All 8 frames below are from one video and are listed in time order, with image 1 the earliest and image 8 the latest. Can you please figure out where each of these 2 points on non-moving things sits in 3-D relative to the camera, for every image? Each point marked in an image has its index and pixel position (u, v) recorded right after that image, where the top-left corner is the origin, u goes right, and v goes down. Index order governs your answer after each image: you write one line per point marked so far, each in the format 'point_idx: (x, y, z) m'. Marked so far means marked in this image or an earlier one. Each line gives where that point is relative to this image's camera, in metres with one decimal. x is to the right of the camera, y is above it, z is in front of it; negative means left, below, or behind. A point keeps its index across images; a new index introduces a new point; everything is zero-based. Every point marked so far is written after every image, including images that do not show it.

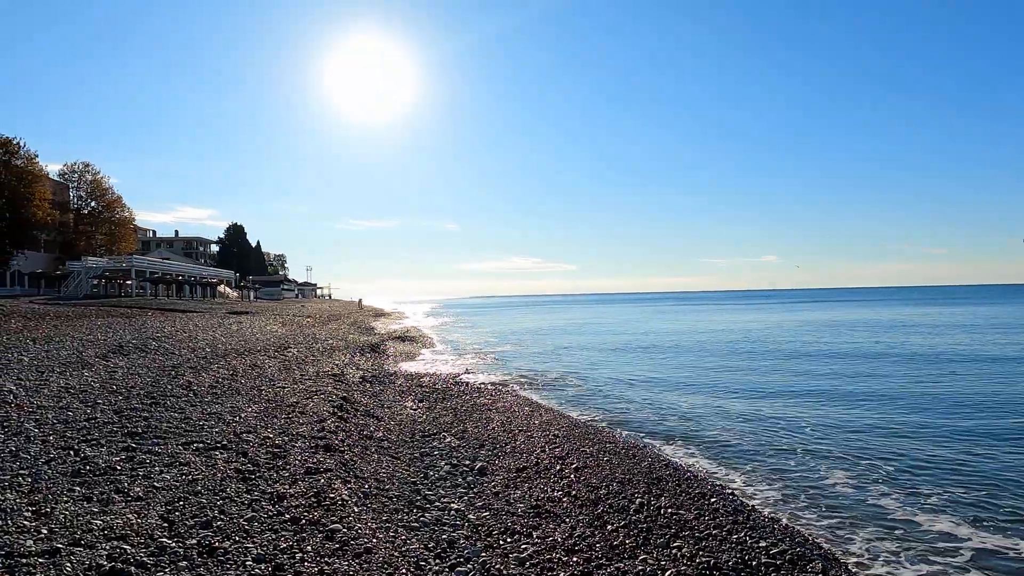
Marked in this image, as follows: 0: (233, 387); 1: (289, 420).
0: (-8.9, -3.2, +18.0) m
1: (-5.3, -3.1, +13.5) m
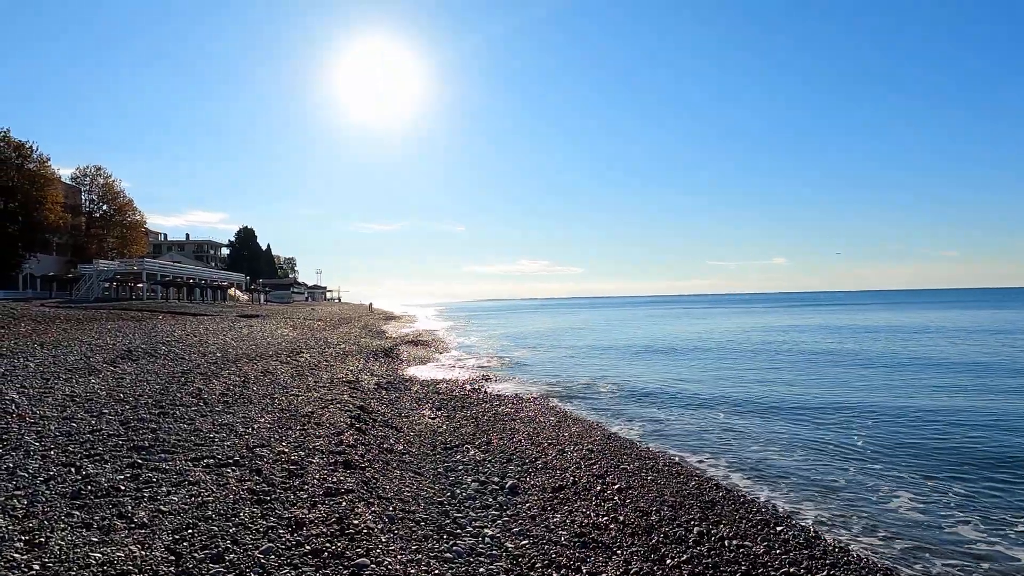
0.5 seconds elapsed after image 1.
0: (-8.1, -3.3, +17.2) m
1: (-4.6, -3.2, +12.6) m
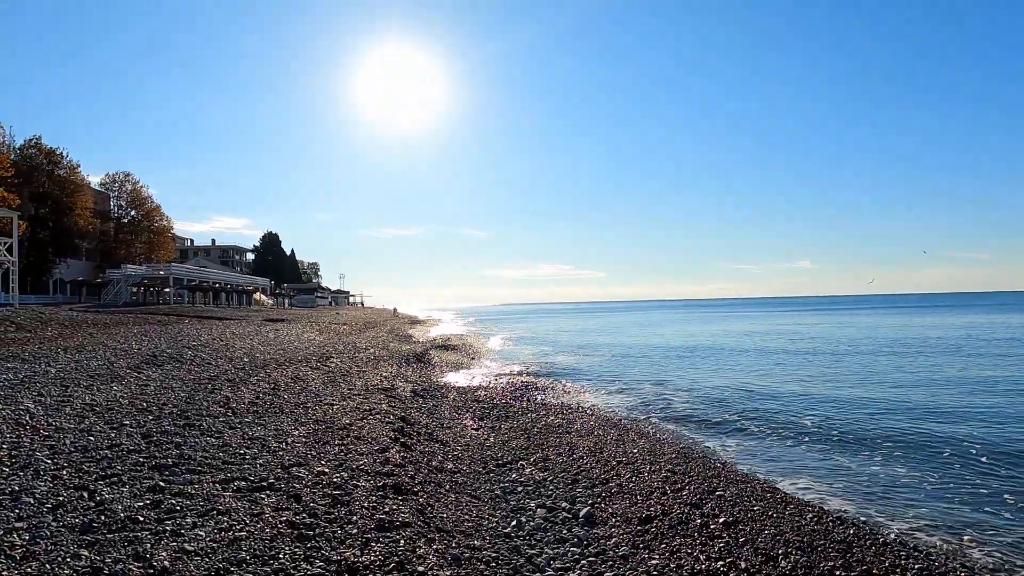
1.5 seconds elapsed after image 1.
0: (-6.6, -3.3, +15.9) m
1: (-3.3, -3.2, +11.2) m
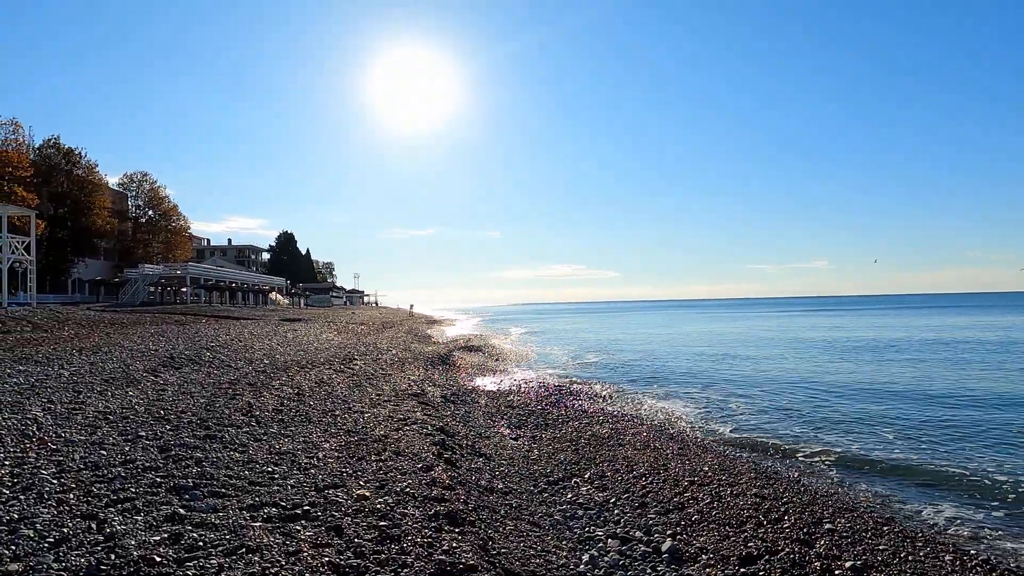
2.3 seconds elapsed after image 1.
0: (-5.5, -3.2, +14.7) m
1: (-2.2, -3.1, +10.0) m
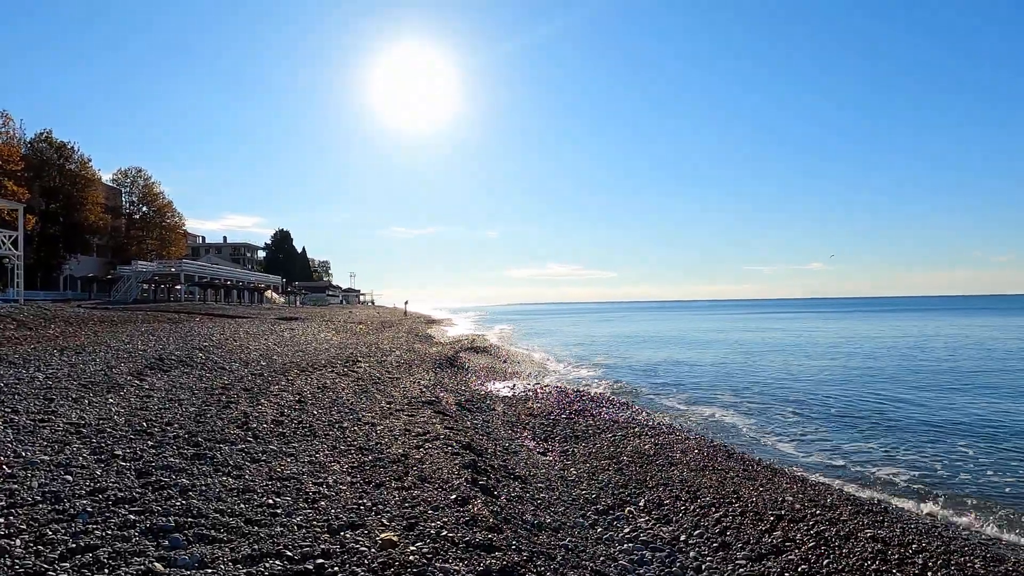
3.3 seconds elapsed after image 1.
0: (-4.7, -3.1, +12.9) m
1: (-1.5, -3.0, +8.2) m
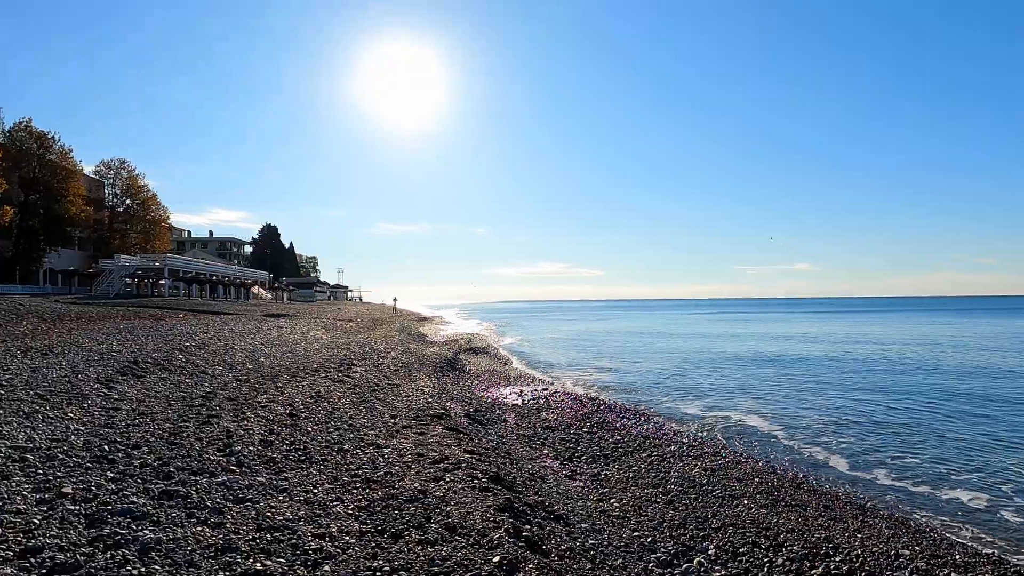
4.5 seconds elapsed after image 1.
0: (-4.2, -3.1, +11.0) m
1: (-0.8, -3.0, +6.3) m
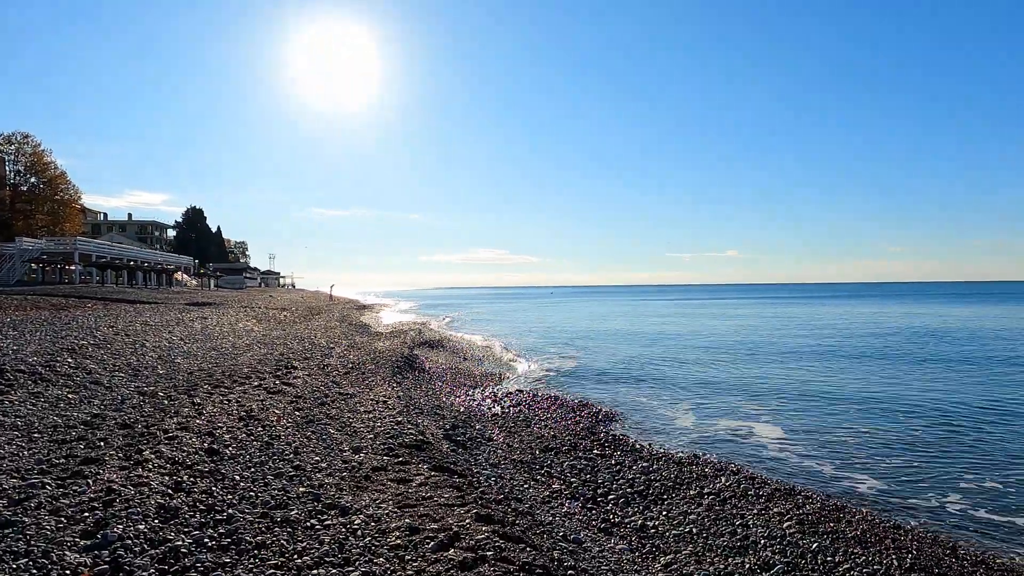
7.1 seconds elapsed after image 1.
0: (-3.7, -2.9, +7.1) m
1: (+0.1, -3.0, +2.8) m
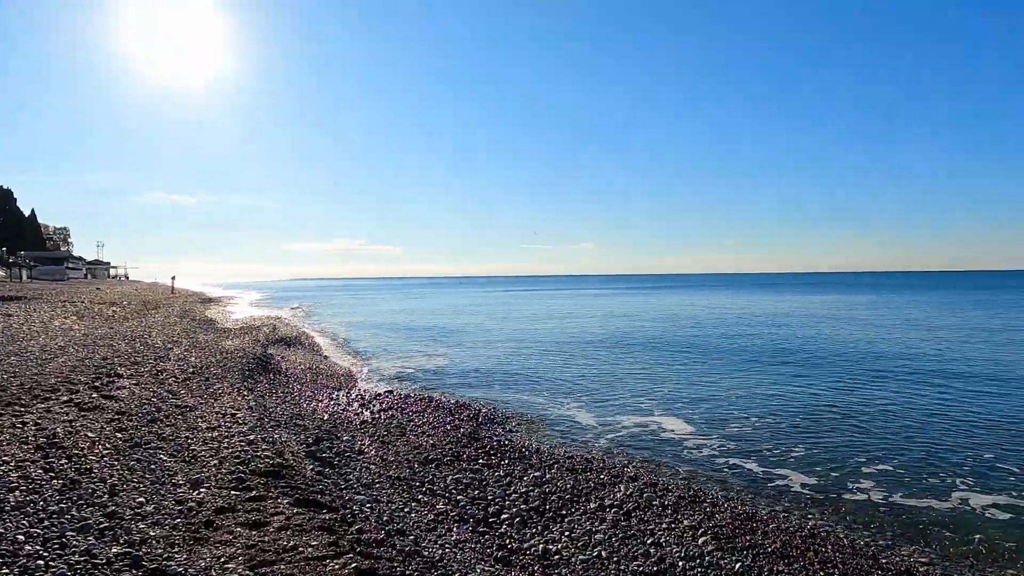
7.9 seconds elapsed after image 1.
0: (-4.7, -2.9, +4.9) m
1: (0.0, -3.0, +1.6) m
